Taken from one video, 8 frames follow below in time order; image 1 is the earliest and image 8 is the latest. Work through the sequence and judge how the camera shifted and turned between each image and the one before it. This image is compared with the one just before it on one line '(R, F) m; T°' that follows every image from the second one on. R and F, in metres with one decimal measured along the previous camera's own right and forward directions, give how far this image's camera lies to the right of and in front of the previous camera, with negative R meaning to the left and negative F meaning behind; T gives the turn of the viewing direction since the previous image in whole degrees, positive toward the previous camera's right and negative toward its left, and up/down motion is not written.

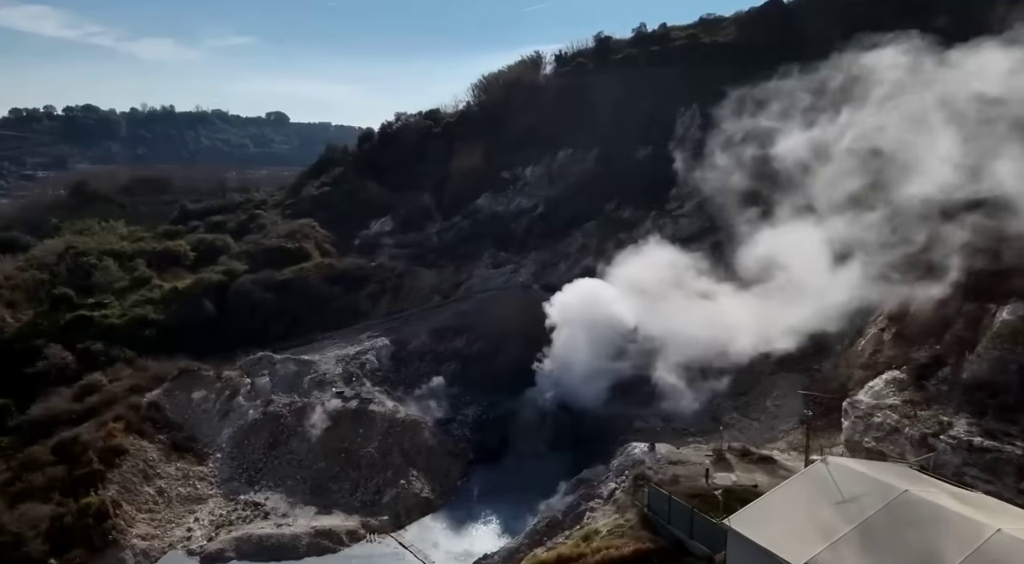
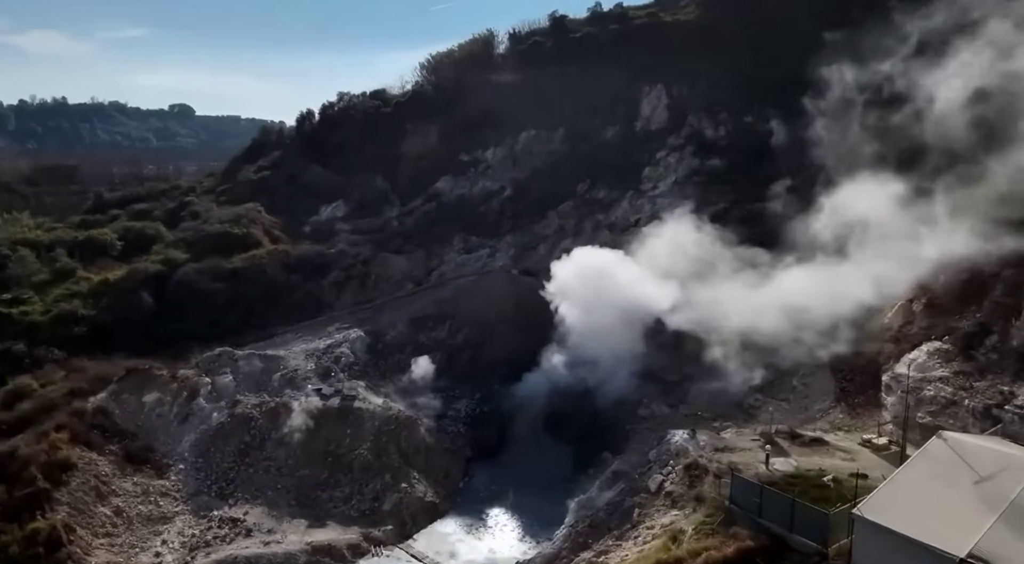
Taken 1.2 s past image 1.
(-2.5, +2.1) m; +7°
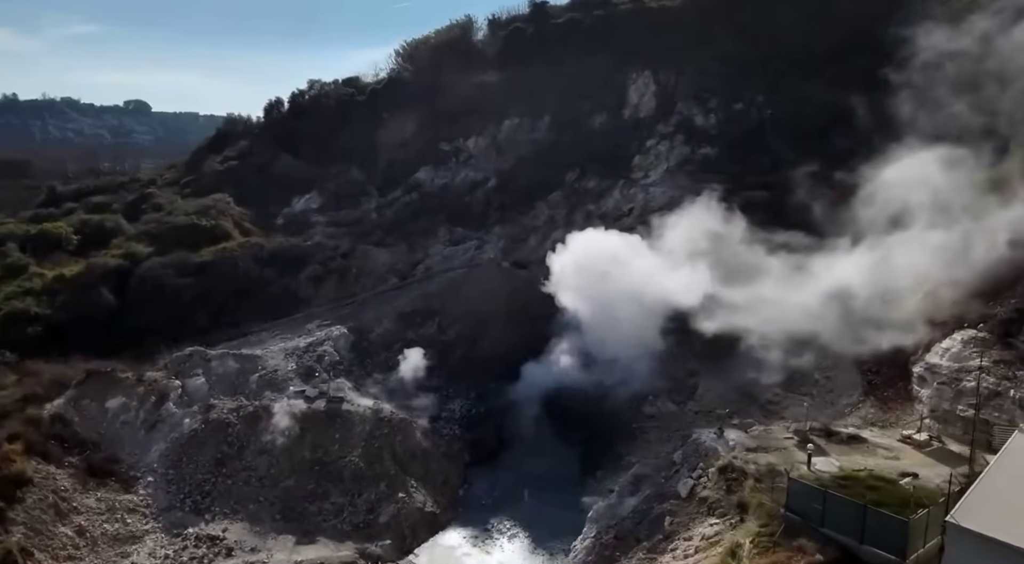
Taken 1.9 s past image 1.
(-1.0, +1.5) m; +3°
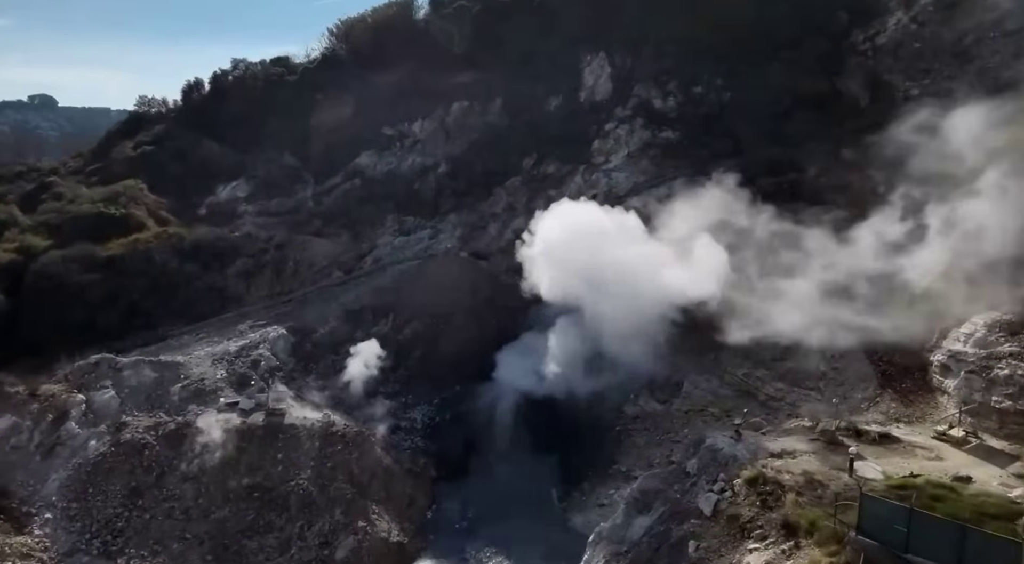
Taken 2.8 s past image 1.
(-1.0, +2.5) m; +6°
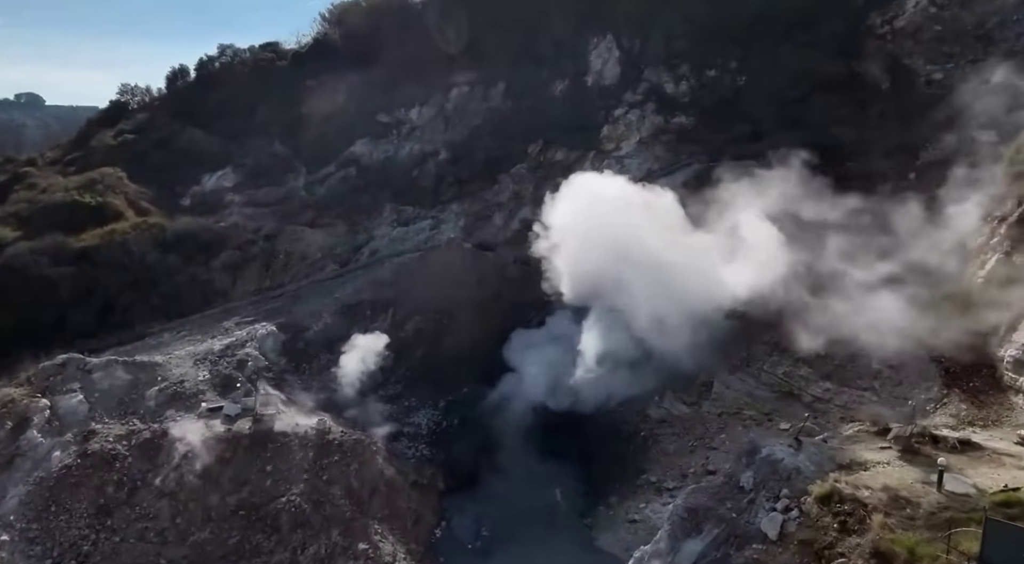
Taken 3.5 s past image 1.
(-0.6, +1.8) m; +1°
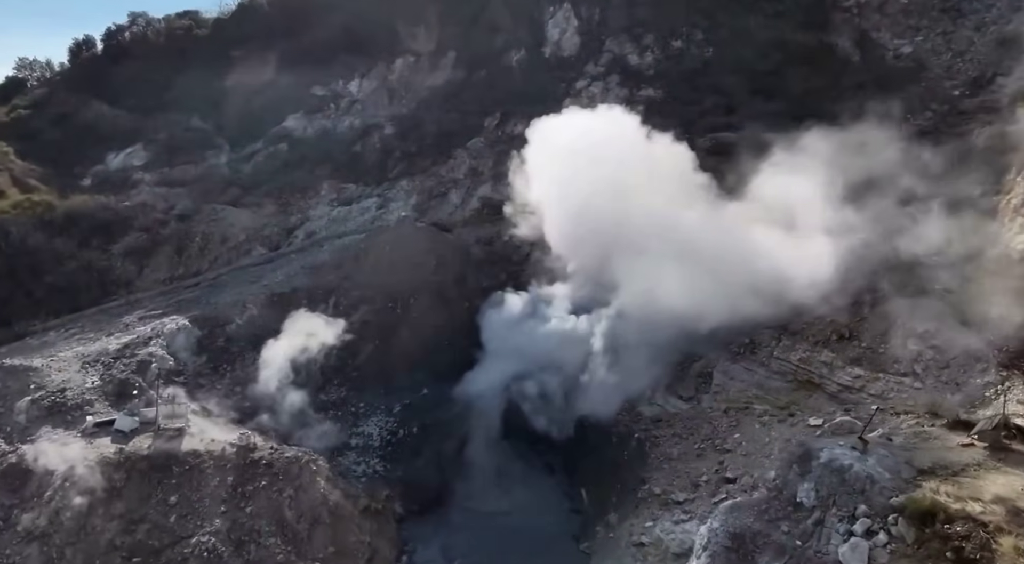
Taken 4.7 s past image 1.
(-0.6, +2.9) m; +5°
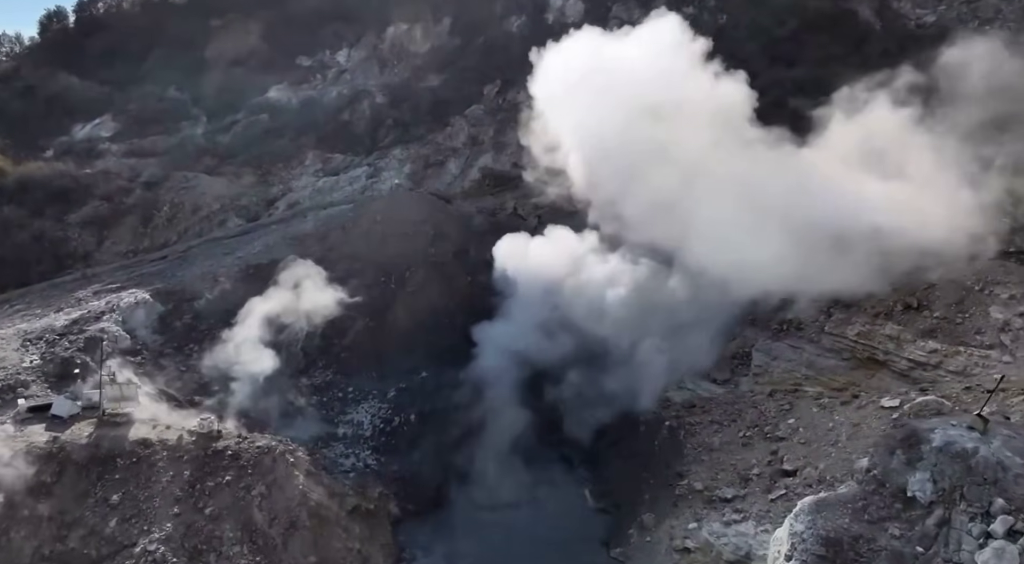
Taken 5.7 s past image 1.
(-0.4, +2.0) m; +1°
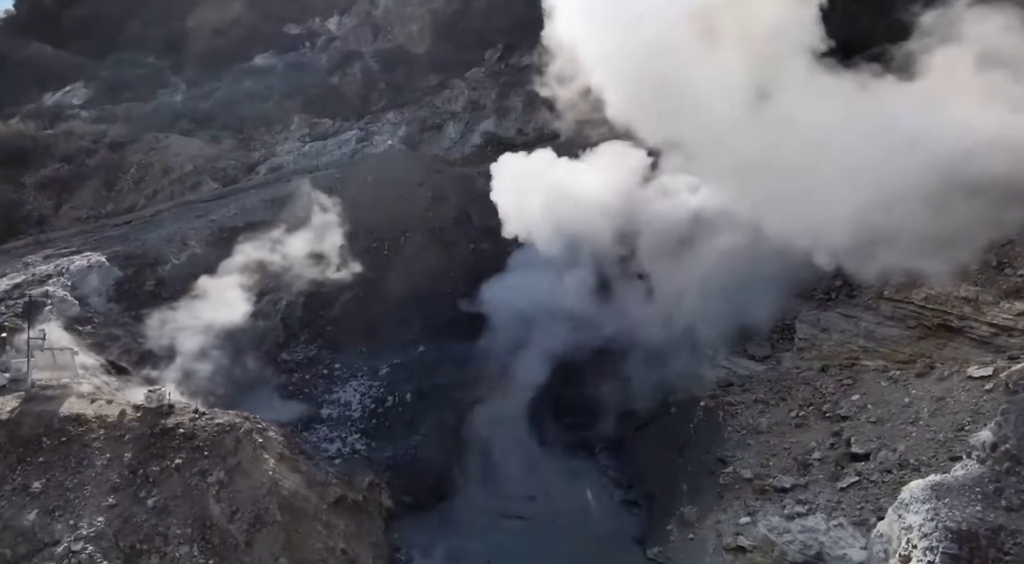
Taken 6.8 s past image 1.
(-0.3, +1.7) m; 0°
